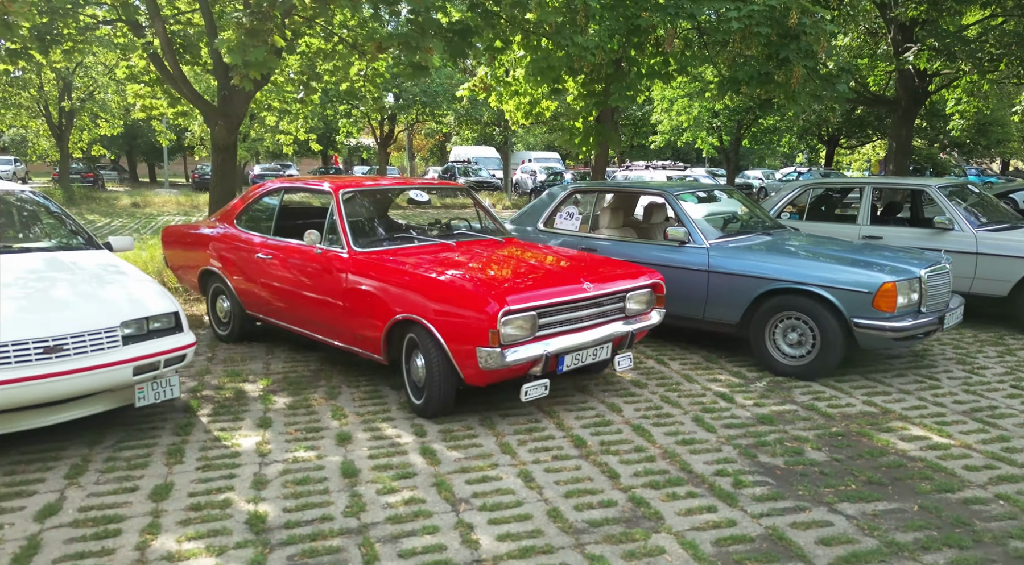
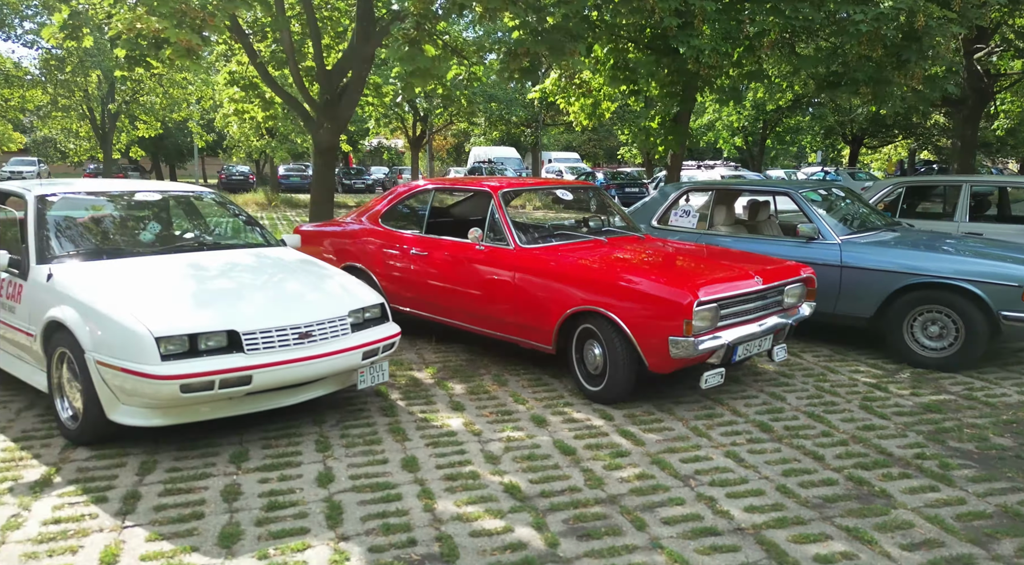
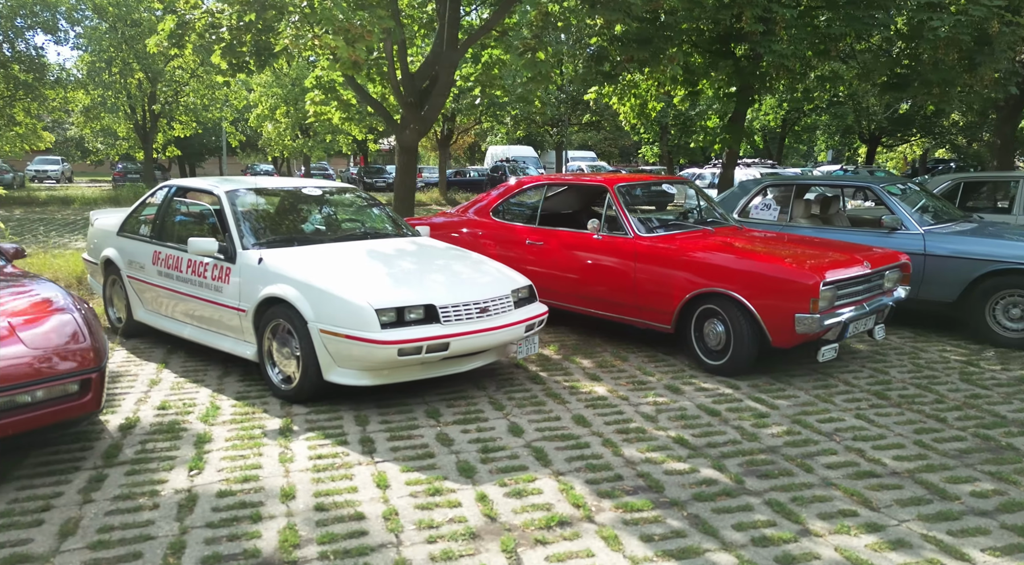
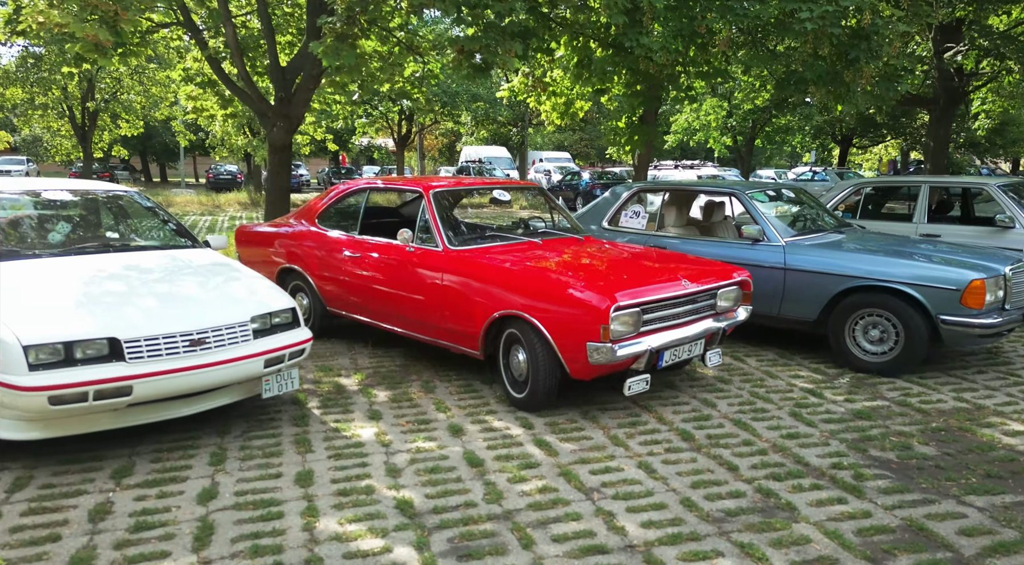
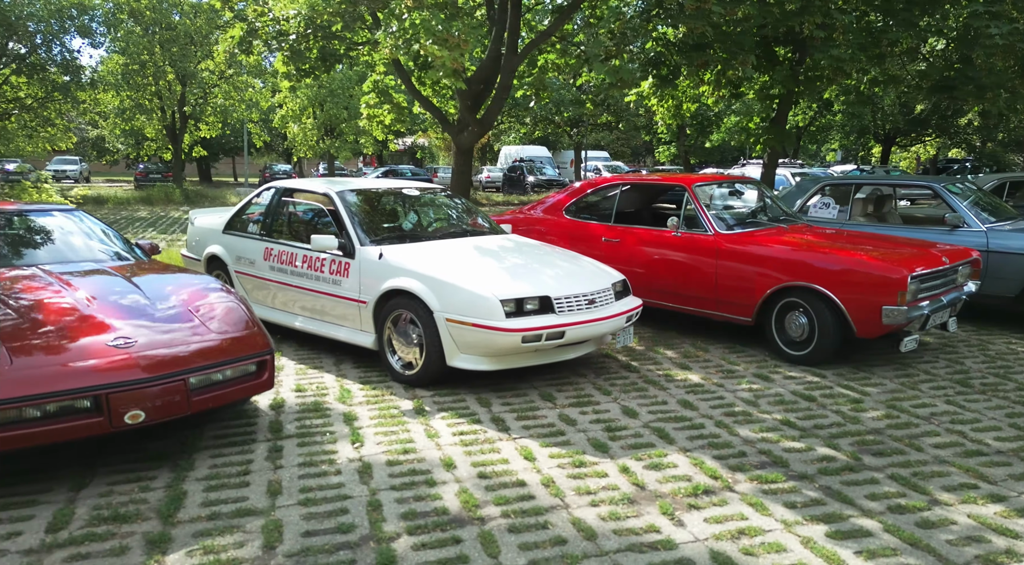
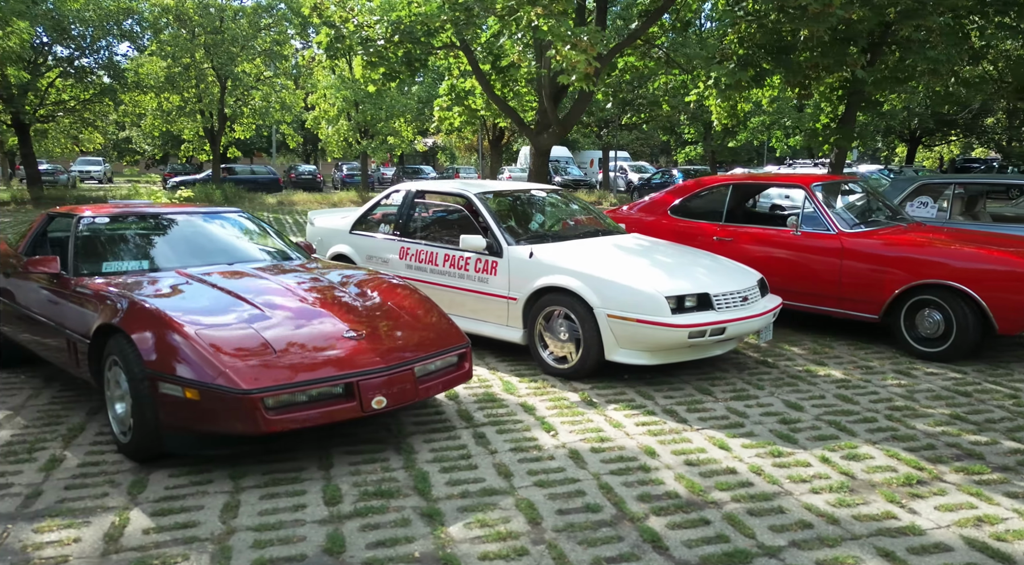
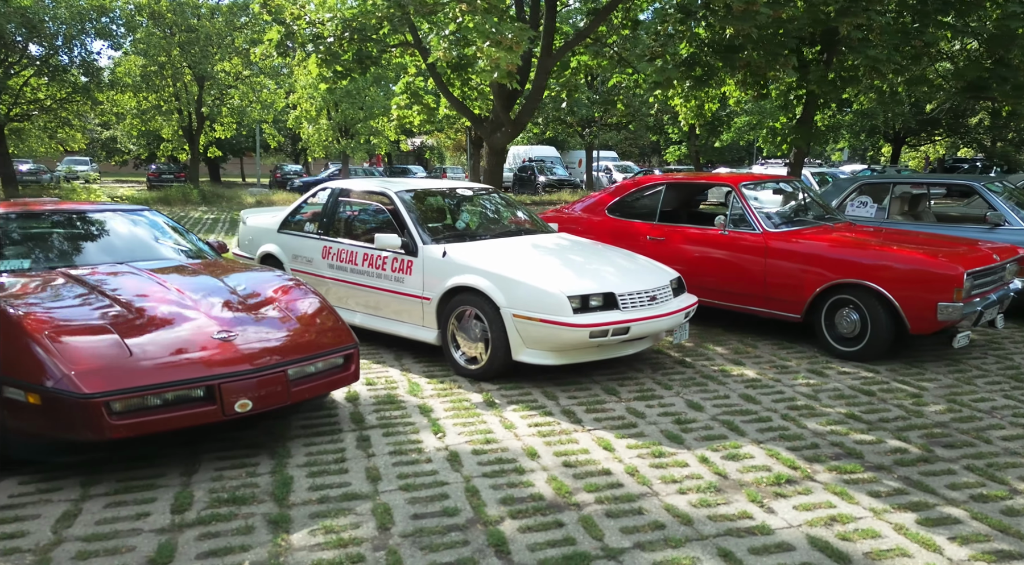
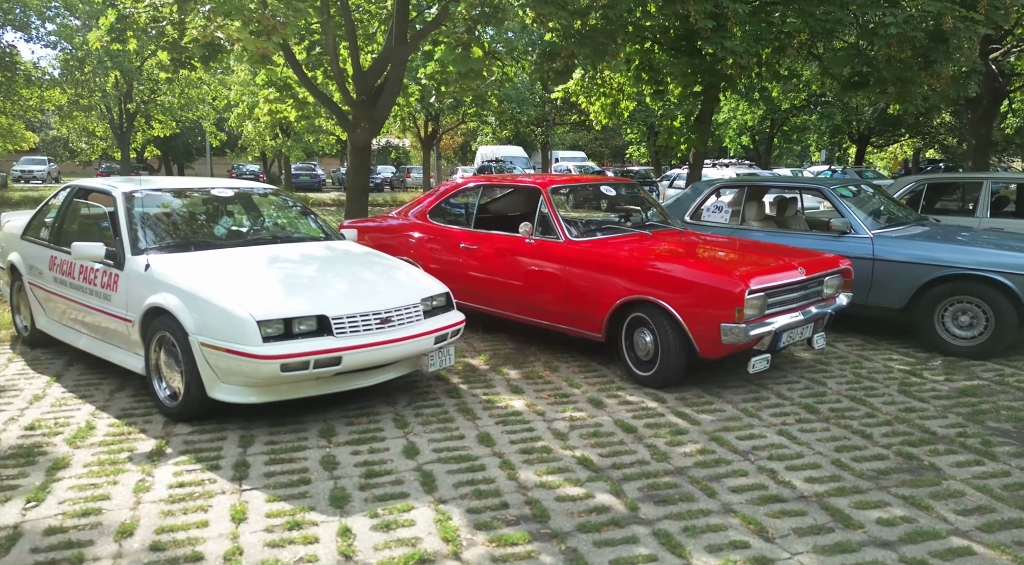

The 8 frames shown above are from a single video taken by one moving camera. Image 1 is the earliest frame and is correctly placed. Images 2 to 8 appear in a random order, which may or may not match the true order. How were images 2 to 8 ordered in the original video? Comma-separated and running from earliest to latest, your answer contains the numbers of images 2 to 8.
4, 2, 8, 3, 5, 7, 6
